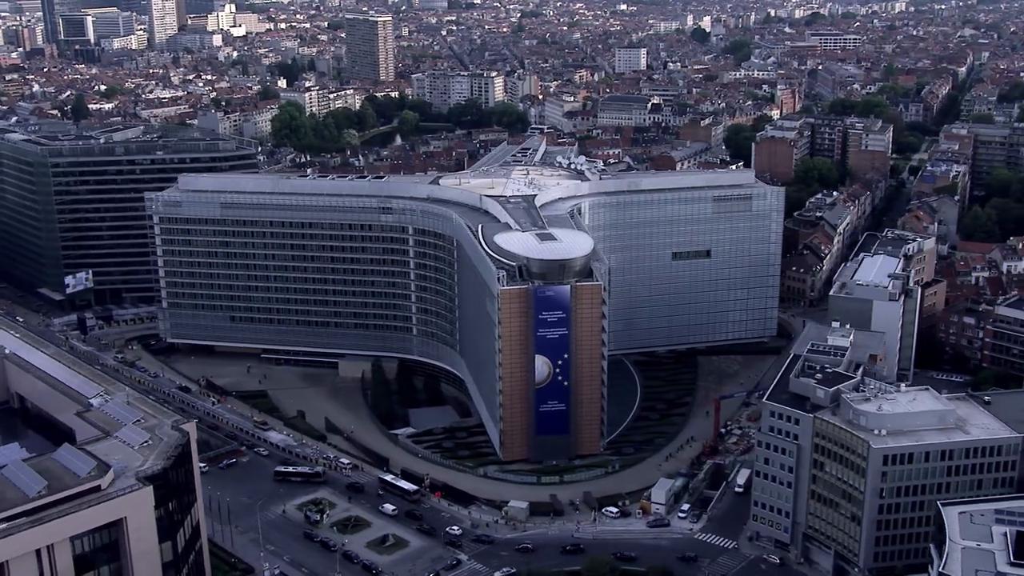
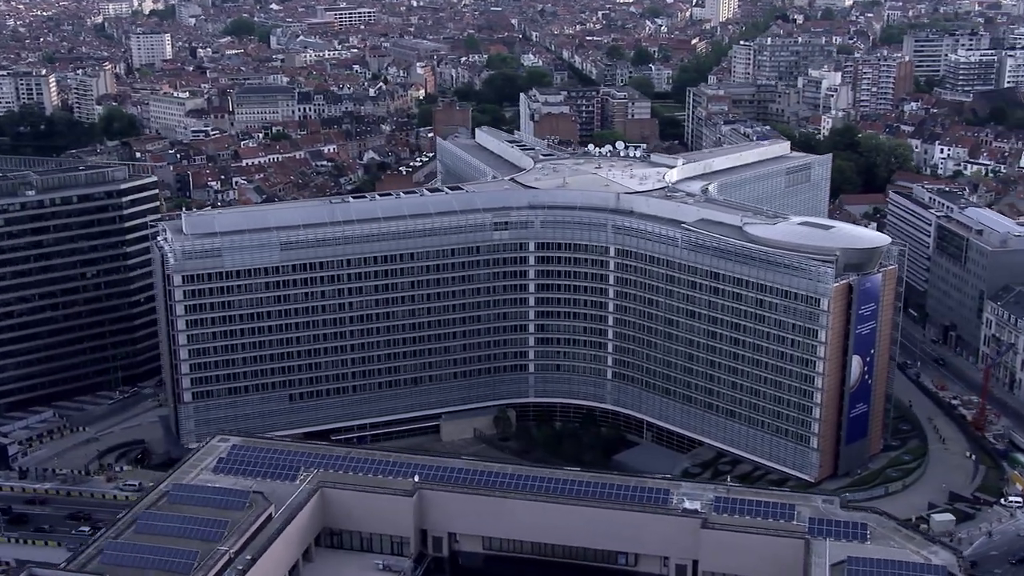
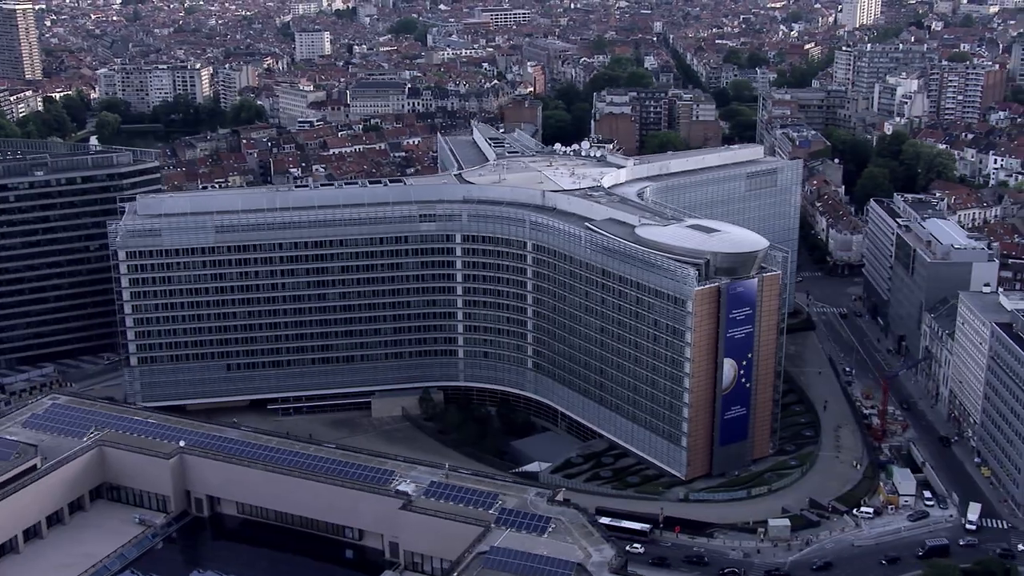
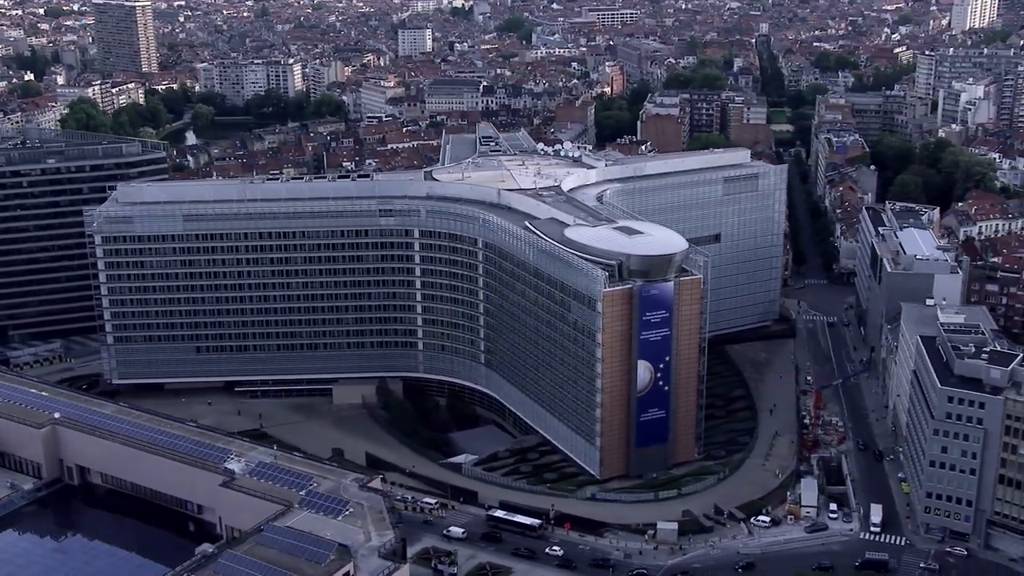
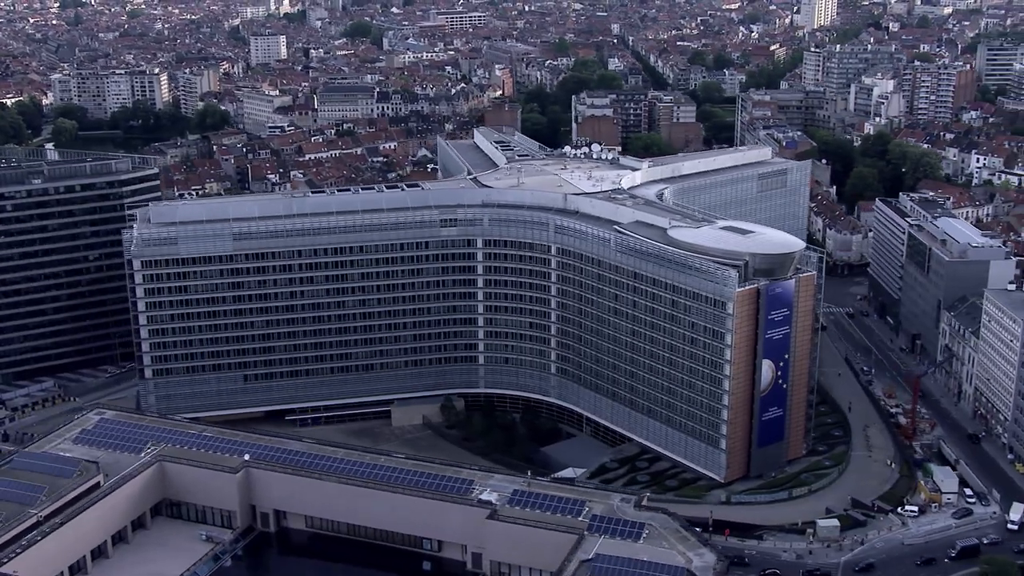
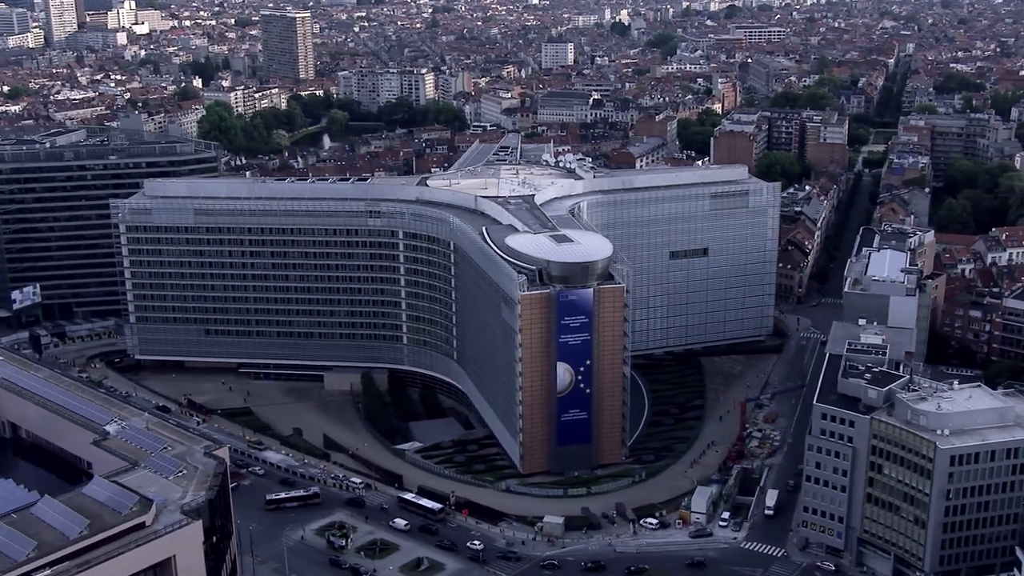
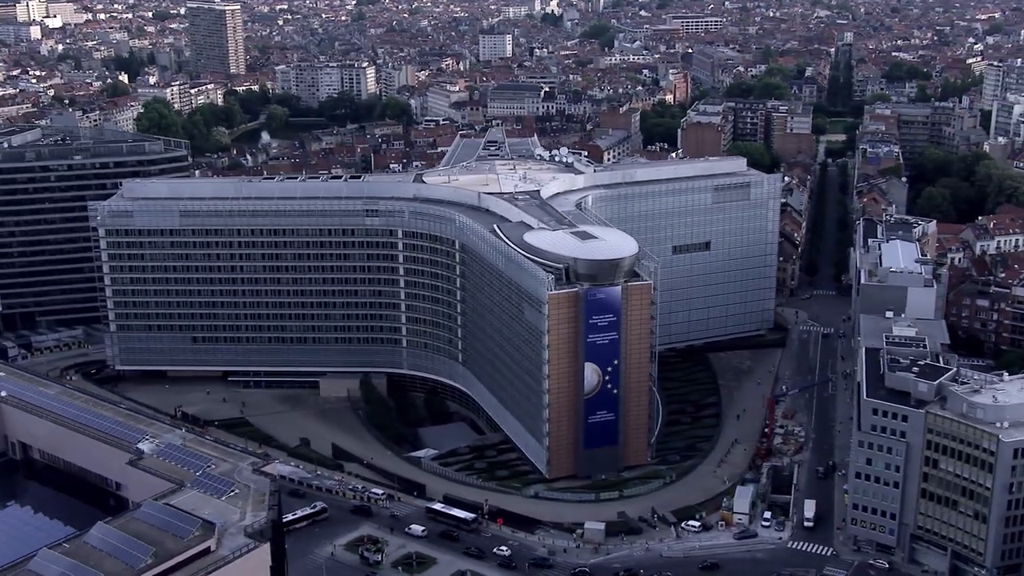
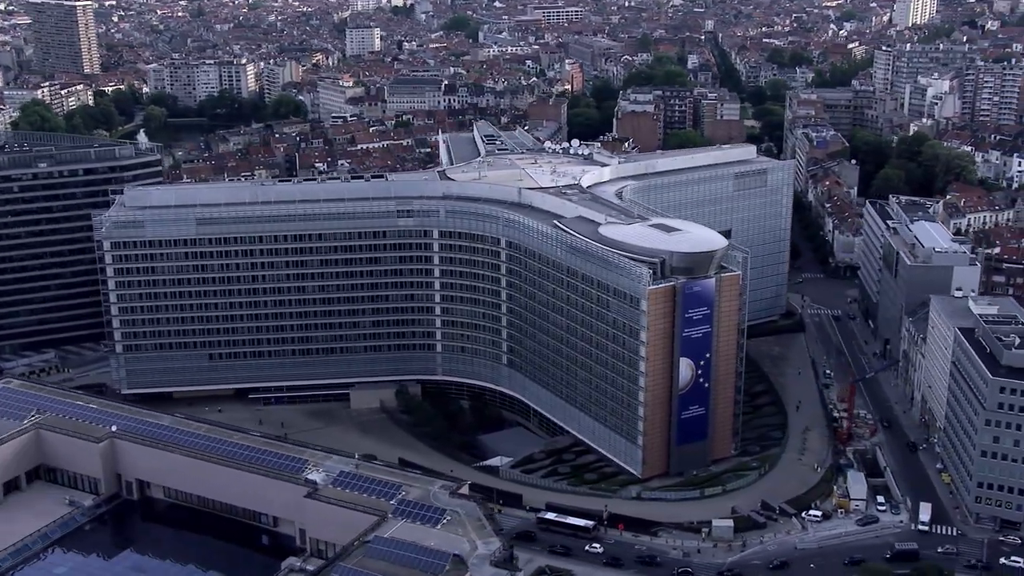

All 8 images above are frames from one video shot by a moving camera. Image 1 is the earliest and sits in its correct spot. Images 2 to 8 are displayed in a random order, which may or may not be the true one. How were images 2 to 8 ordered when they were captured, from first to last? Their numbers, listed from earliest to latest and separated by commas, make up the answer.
6, 7, 4, 8, 3, 5, 2
